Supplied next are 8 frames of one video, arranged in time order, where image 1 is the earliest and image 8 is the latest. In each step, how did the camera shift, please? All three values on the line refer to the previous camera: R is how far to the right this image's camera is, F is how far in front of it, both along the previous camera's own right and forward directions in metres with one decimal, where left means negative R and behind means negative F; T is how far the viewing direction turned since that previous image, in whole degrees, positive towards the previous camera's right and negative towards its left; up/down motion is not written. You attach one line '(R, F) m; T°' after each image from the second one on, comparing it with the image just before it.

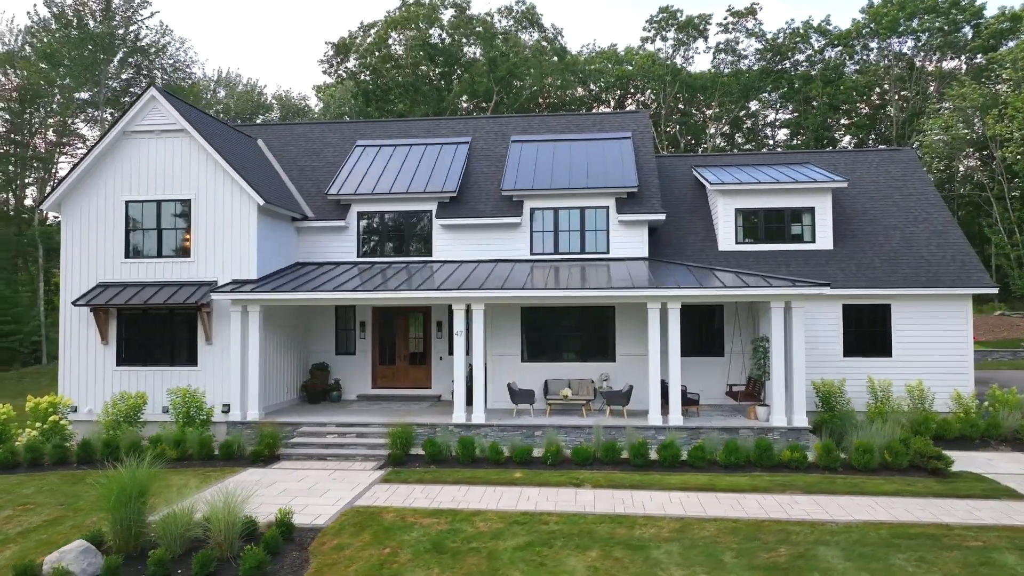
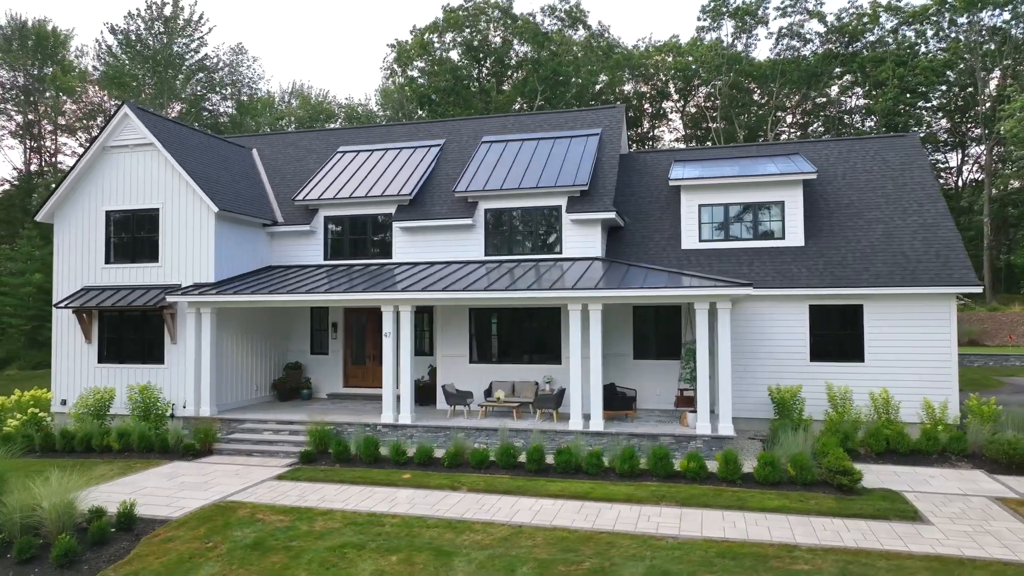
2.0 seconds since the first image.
(+3.8, +0.3) m; -8°
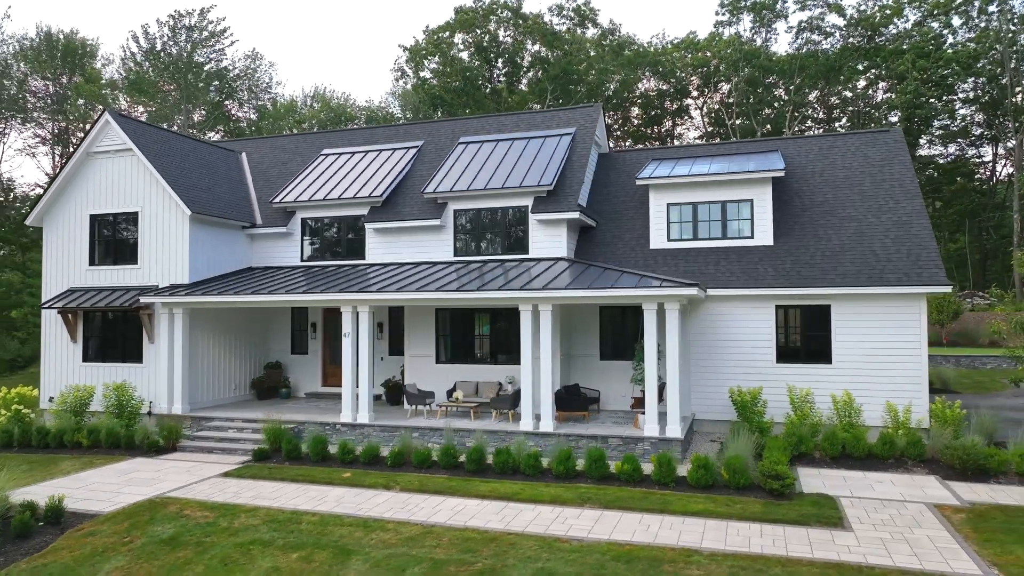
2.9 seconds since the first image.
(+1.8, 0.0) m; -3°
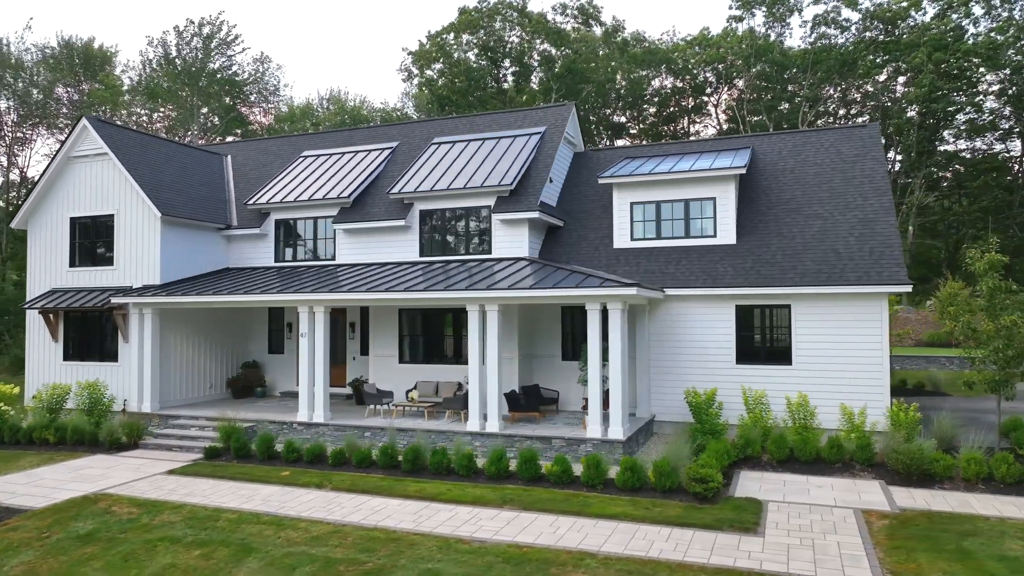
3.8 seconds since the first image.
(+1.7, +0.1) m; -3°
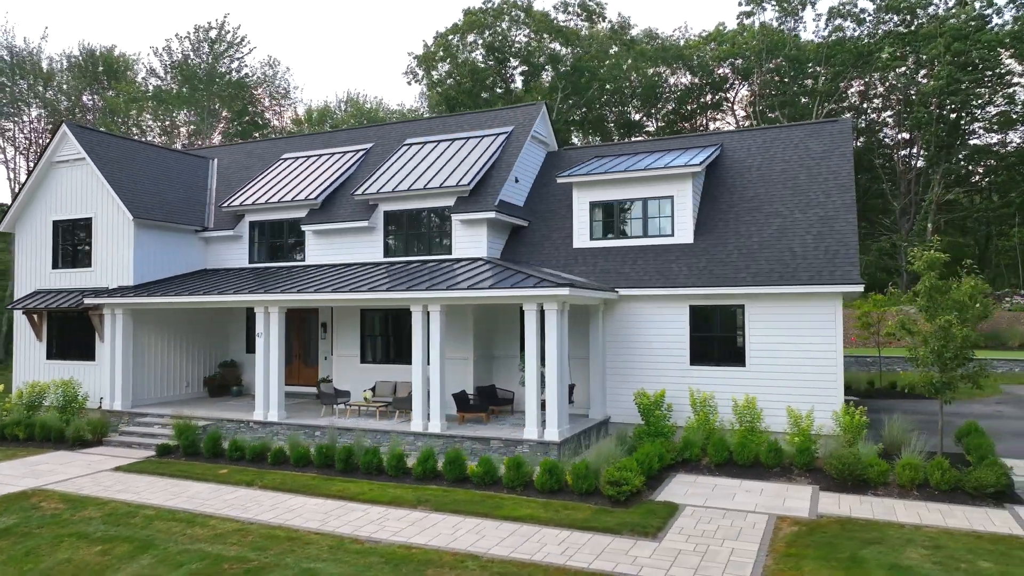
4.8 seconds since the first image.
(+1.9, +0.1) m; -3°
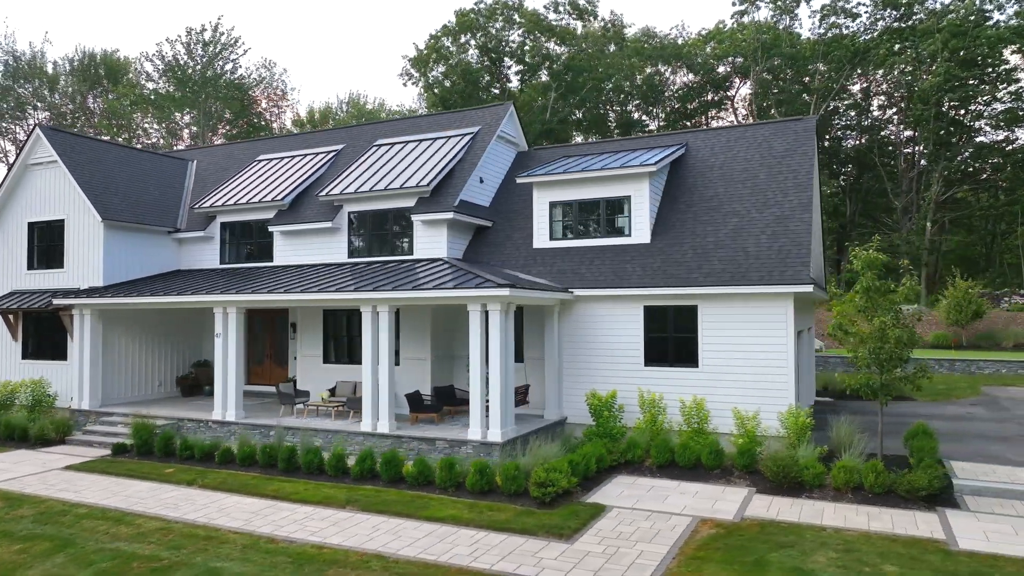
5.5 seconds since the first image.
(+1.3, 0.0) m; -1°
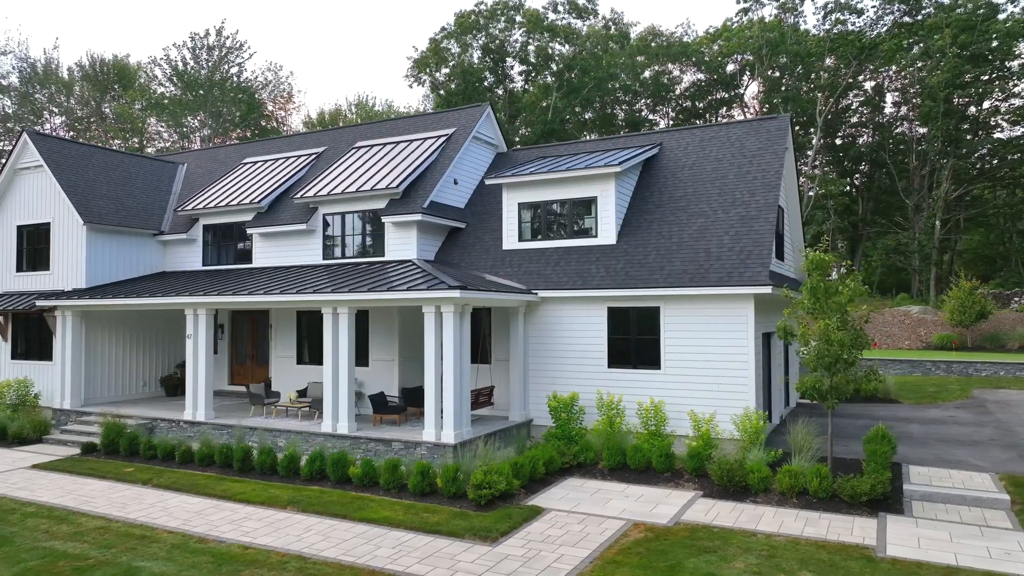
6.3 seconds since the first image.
(+1.3, 0.0) m; -2°
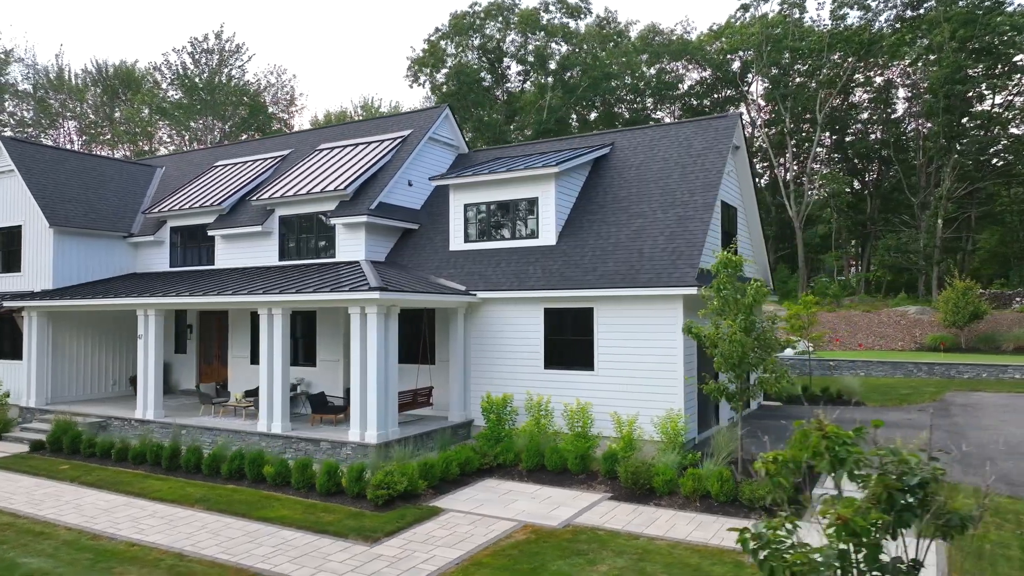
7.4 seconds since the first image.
(+1.9, 0.0) m; -2°
